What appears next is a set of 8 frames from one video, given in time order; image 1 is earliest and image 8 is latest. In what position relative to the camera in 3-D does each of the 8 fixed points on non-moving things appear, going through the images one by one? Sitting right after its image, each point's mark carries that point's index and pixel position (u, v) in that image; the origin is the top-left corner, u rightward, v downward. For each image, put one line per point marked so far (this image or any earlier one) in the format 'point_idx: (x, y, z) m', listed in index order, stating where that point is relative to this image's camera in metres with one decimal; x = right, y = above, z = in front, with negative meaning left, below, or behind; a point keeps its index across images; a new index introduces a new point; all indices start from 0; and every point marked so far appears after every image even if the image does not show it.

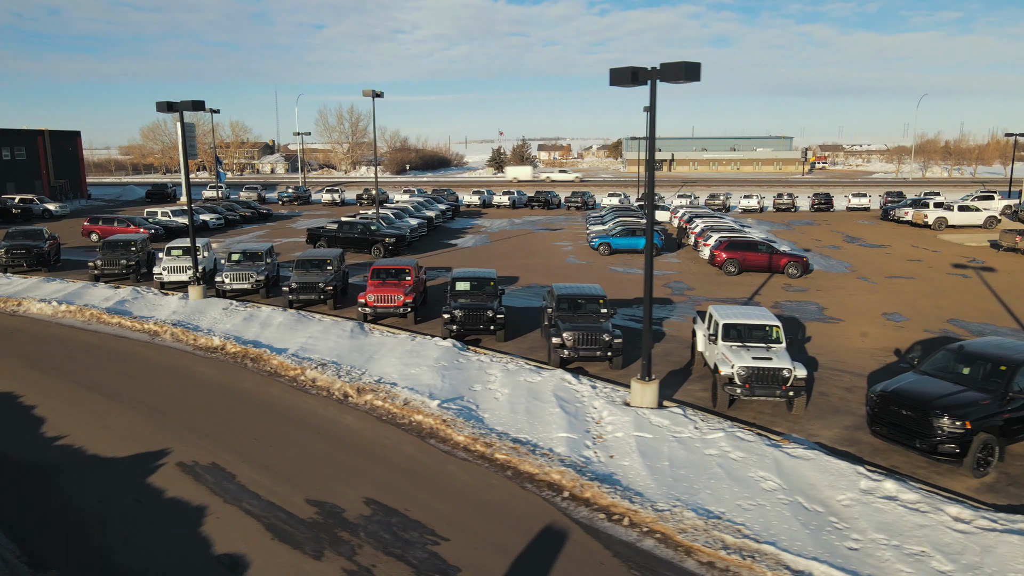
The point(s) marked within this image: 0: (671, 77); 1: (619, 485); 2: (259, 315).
0: (+2.5, +3.3, +11.5) m
1: (+1.4, -2.6, +9.9) m
2: (-6.6, -0.7, +19.4) m
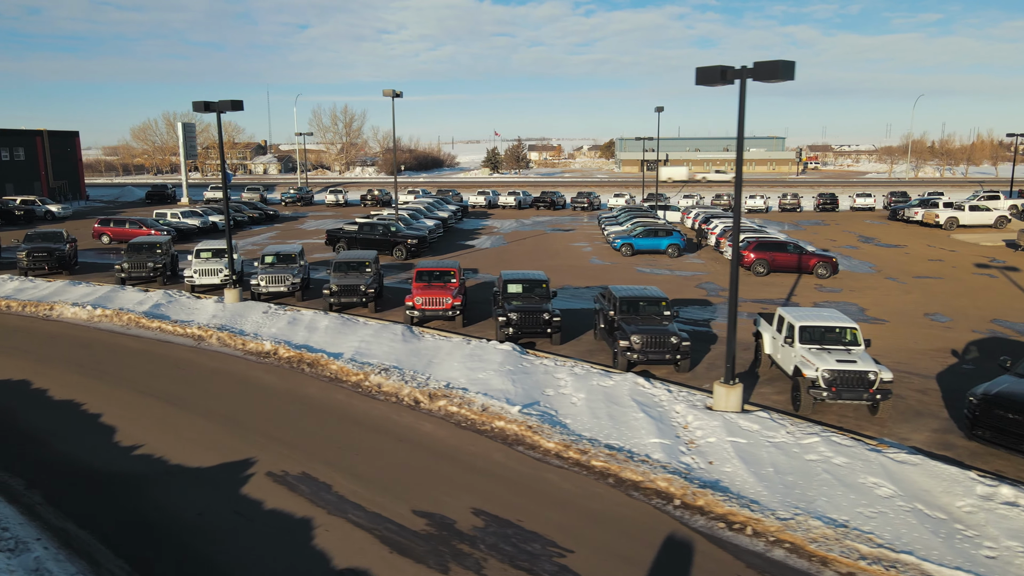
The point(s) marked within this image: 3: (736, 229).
0: (+3.8, +3.2, +11.3) m
1: (+2.8, -2.7, +9.7) m
2: (-5.4, -0.8, +19.1) m
3: (+3.7, +1.0, +12.1) m
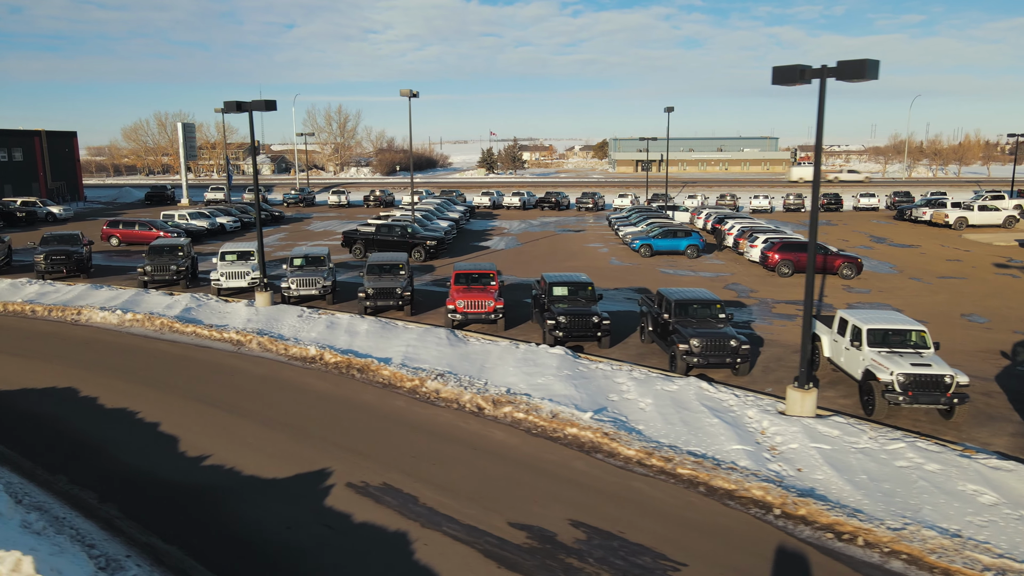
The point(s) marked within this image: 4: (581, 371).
0: (+5.0, +3.2, +11.1) m
1: (+4.1, -2.7, +9.5) m
2: (-4.3, -0.9, +18.7) m
3: (+4.8, +0.9, +11.9) m
4: (+1.3, -1.6, +14.7) m
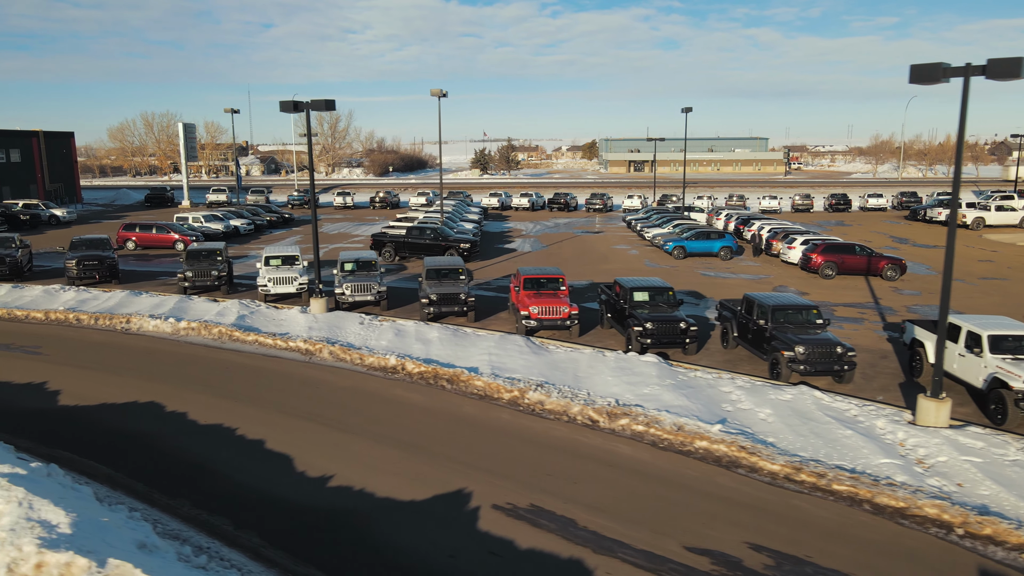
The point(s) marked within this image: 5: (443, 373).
0: (+7.0, +3.1, +10.7) m
1: (+6.1, -2.8, +9.1) m
2: (-2.5, -1.0, +18.1) m
3: (+6.8, +0.8, +11.6) m
4: (+3.2, -1.8, +14.2) m
5: (-1.4, -1.7, +15.0) m
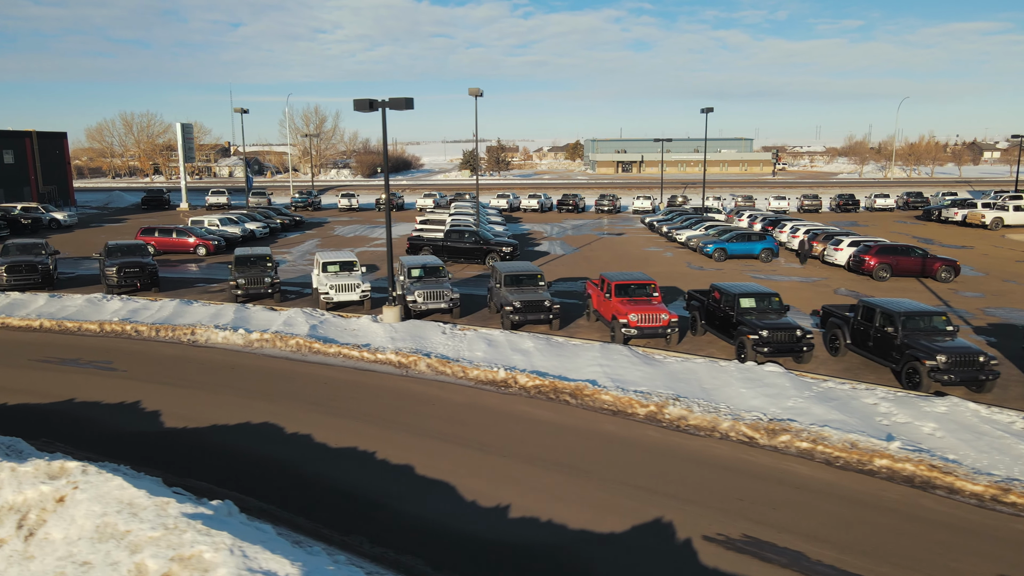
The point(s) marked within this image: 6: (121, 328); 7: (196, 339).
0: (+9.4, +3.0, +10.2) m
1: (+8.6, -2.9, +8.5) m
2: (-0.3, -1.2, +17.3) m
3: (+9.2, +0.7, +11.0) m
4: (+5.6, -1.9, +13.6) m
5: (+1.0, -1.9, +14.3) m
6: (-10.1, -1.0, +19.3) m
7: (-7.8, -1.3, +18.4) m
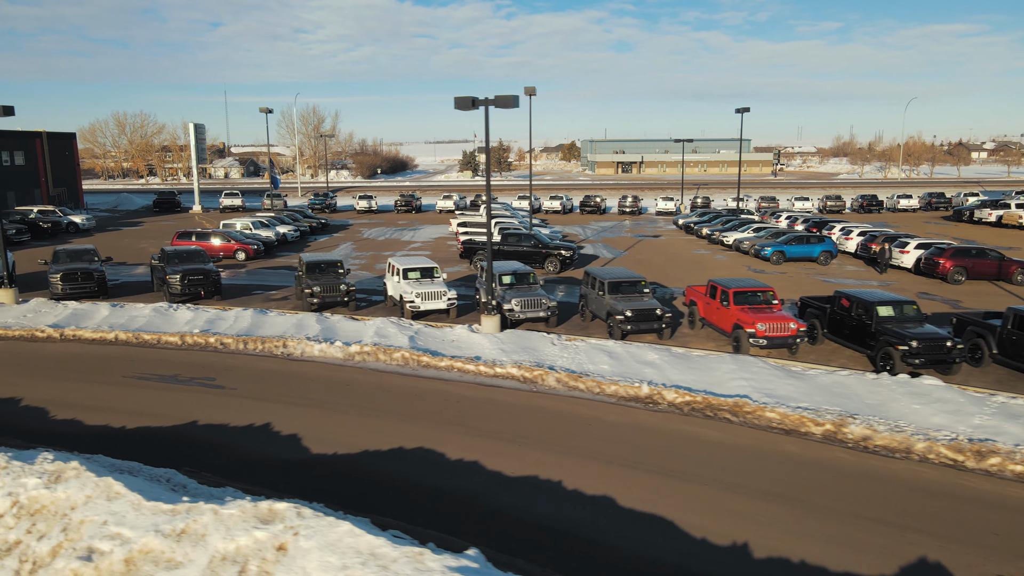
0: (+12.2, +2.8, +9.5) m
1: (+11.5, -3.1, +7.8) m
2: (+2.4, -1.4, +16.4) m
3: (+12.0, +0.6, +10.3) m
4: (+8.3, -2.1, +12.8) m
5: (+3.7, -2.1, +13.4) m
6: (-7.5, -1.3, +18.2) m
7: (-5.2, -1.5, +17.4) m
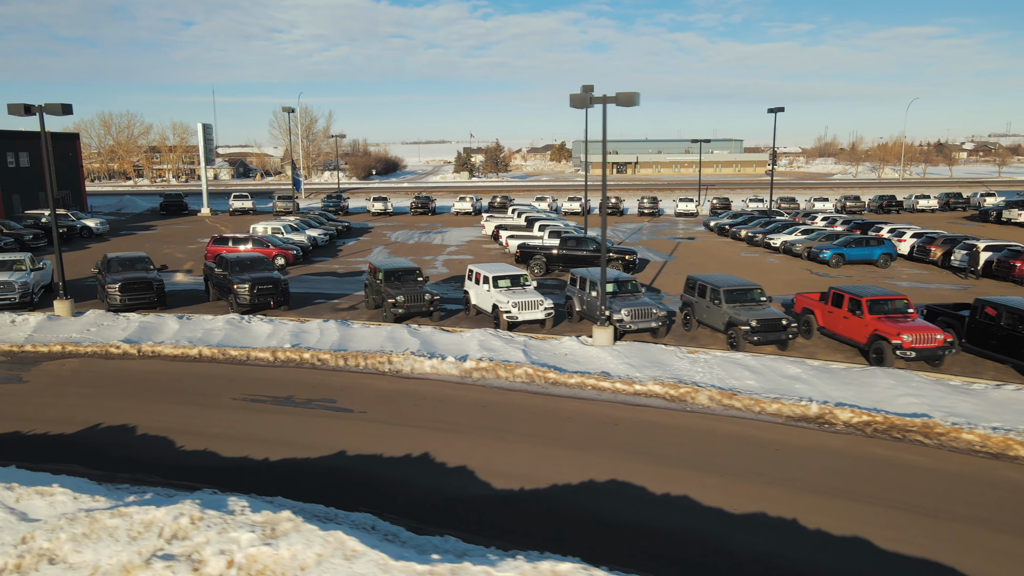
0: (+15.1, +2.7, +8.8) m
1: (+14.4, -3.2, +7.1) m
2: (+5.1, -1.6, +15.4) m
3: (+14.8, +0.4, +9.6) m
4: (+11.2, -2.2, +11.9) m
5: (+6.5, -2.3, +12.4) m
6: (-4.9, -1.5, +16.9) m
7: (-2.5, -1.7, +16.1) m
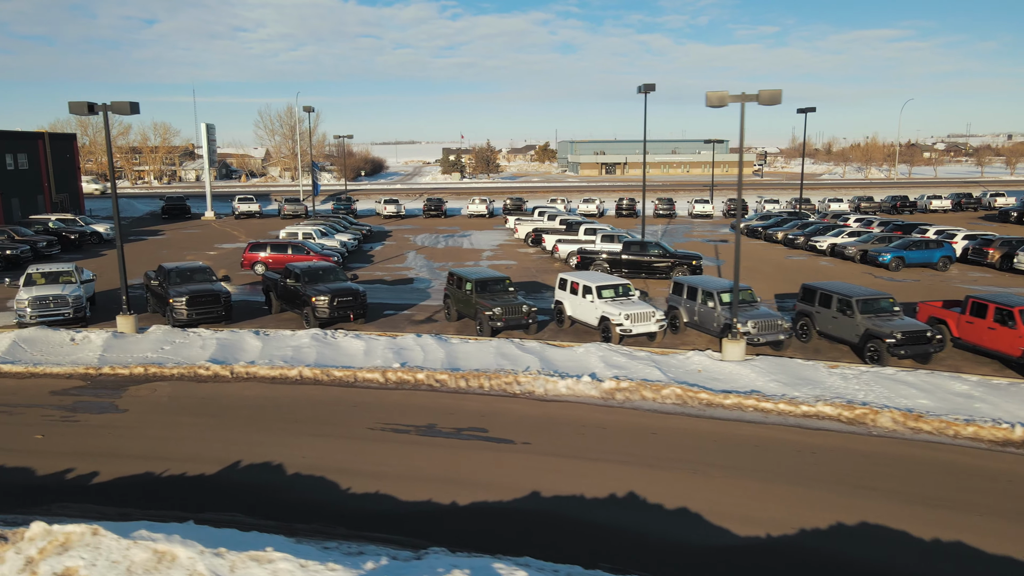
0: (+18.1, +2.6, +8.2) m
1: (+17.6, -3.3, +6.4) m
2: (+7.9, -1.8, +14.4) m
3: (+17.8, +0.3, +9.0) m
4: (+14.1, -2.4, +11.2) m
5: (+9.4, -2.5, +11.5) m
6: (-2.1, -1.8, +15.5) m
7: (+0.3, -2.0, +14.9) m
